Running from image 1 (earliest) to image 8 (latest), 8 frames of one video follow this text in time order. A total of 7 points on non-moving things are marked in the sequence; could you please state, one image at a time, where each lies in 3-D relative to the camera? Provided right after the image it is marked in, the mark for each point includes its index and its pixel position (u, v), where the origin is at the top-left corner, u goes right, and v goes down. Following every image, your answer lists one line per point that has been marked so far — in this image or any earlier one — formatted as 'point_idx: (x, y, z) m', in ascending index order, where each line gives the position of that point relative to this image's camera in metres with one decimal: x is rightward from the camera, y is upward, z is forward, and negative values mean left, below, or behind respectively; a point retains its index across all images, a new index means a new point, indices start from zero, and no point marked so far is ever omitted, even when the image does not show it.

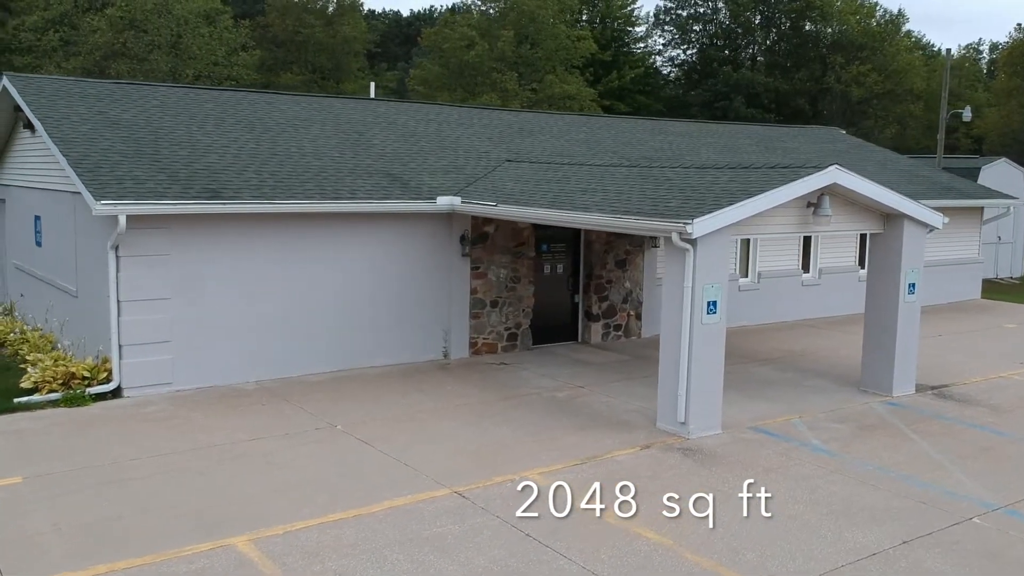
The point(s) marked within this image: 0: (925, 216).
0: (+4.3, +0.8, +10.3) m
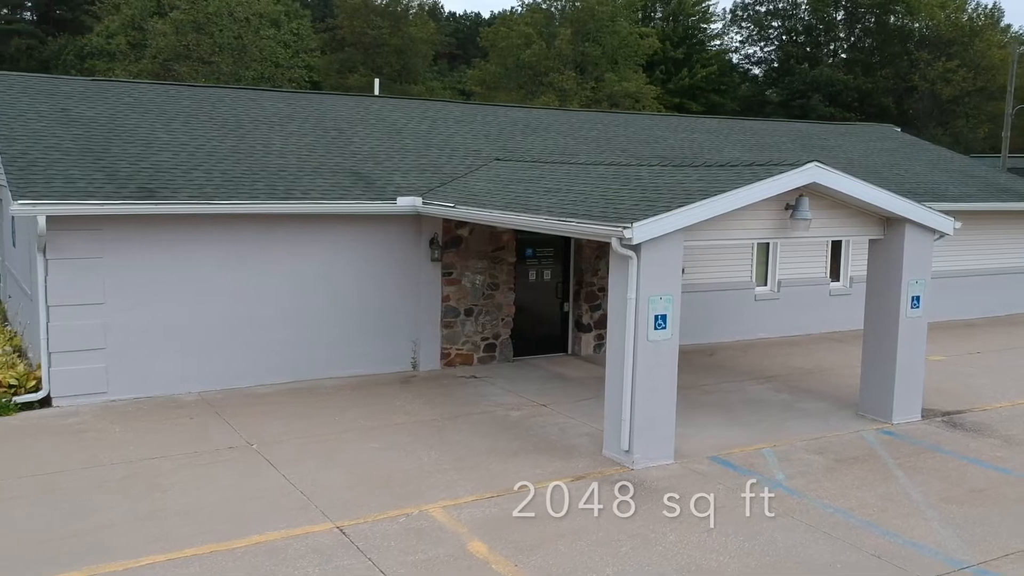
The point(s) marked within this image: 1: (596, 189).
0: (+3.8, +0.6, +9.1) m
1: (+0.8, +0.9, +9.3) m
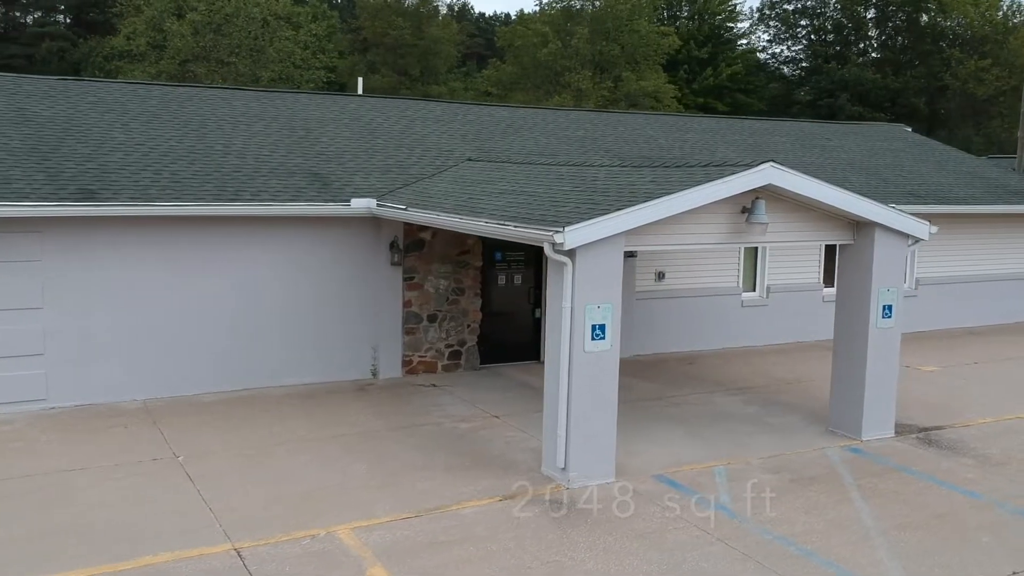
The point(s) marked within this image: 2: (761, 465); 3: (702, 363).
0: (+3.3, +0.6, +8.5) m
1: (+0.3, +0.9, +8.8) m
2: (+2.0, -1.4, +7.9) m
3: (+2.3, -0.9, +11.9) m
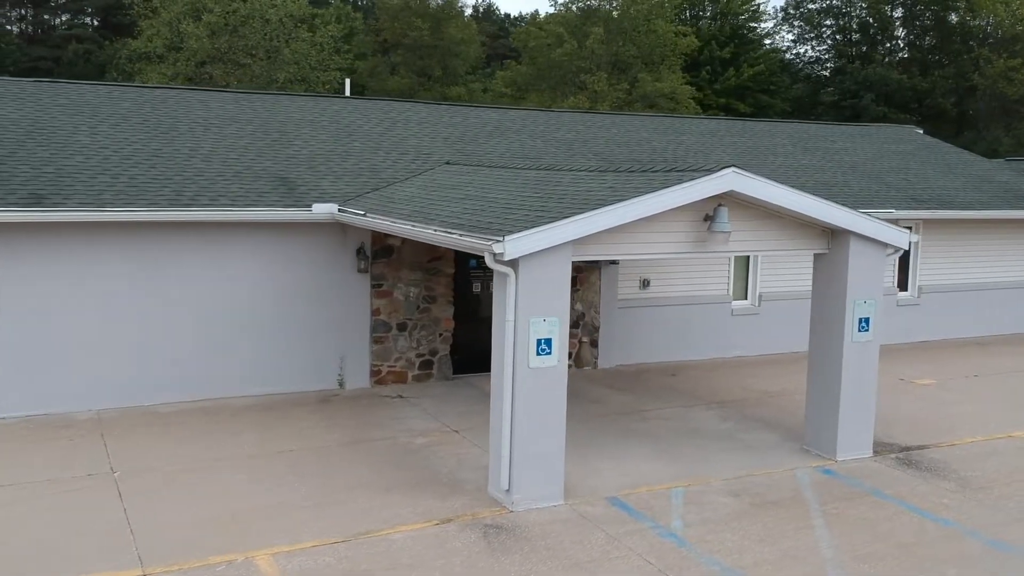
0: (+3.0, +0.5, +8.1) m
1: (0.0, +0.8, +8.4) m
2: (+1.6, -1.5, +7.5) m
3: (+2.0, -1.0, +11.5) m
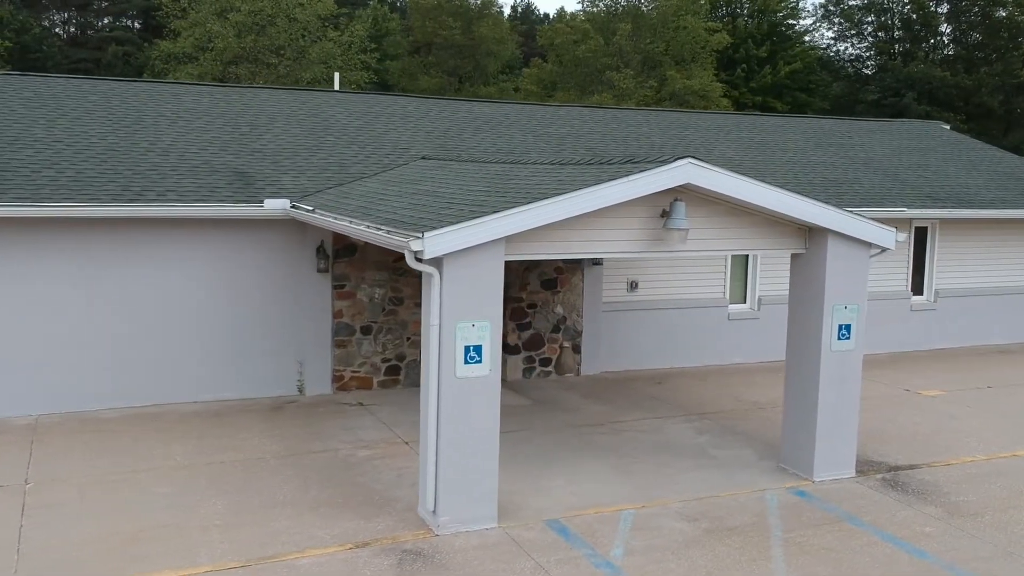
0: (+2.6, +0.4, +7.3) m
1: (-0.4, +0.8, +7.8) m
2: (+1.1, -1.5, +6.8) m
3: (+1.7, -1.0, +10.8) m
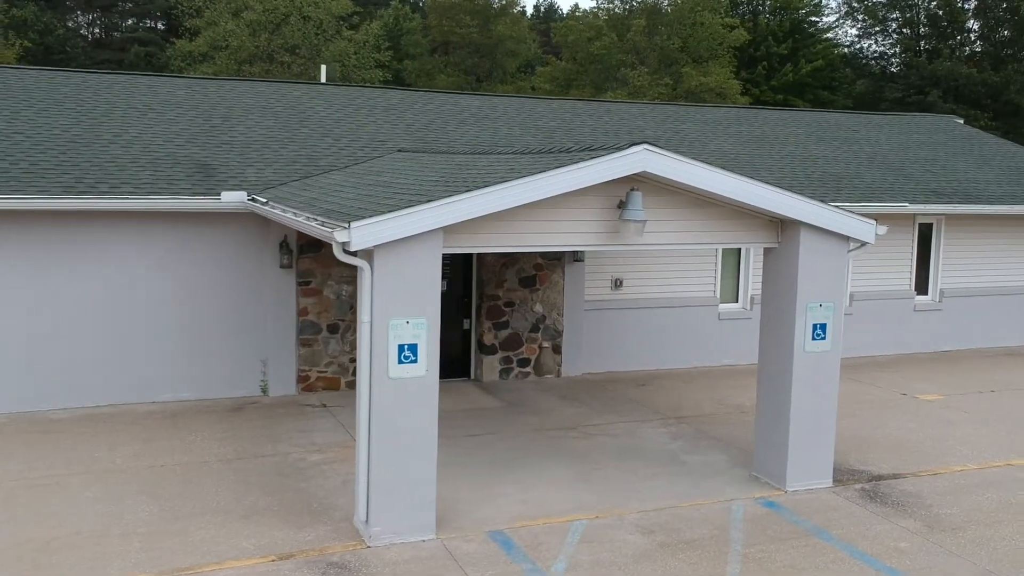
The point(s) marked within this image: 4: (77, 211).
0: (+2.2, +0.5, +6.8) m
1: (-0.8, +0.8, +7.4) m
2: (+0.8, -1.5, +6.4) m
3: (+1.5, -1.0, +10.3) m
4: (-3.9, +0.6, +8.6) m
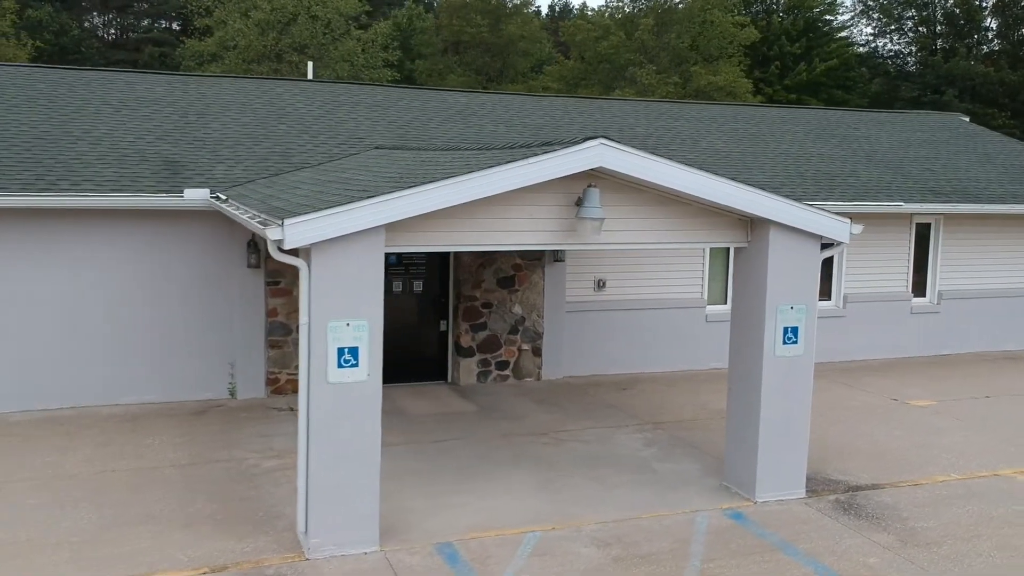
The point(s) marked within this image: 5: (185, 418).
0: (+1.9, +0.4, +6.5) m
1: (-1.0, +0.8, +7.2) m
2: (+0.5, -1.5, +6.1) m
3: (+1.3, -1.0, +10.0) m
4: (-4.2, +0.6, +8.4) m
5: (-2.8, -1.1, +8.6) m
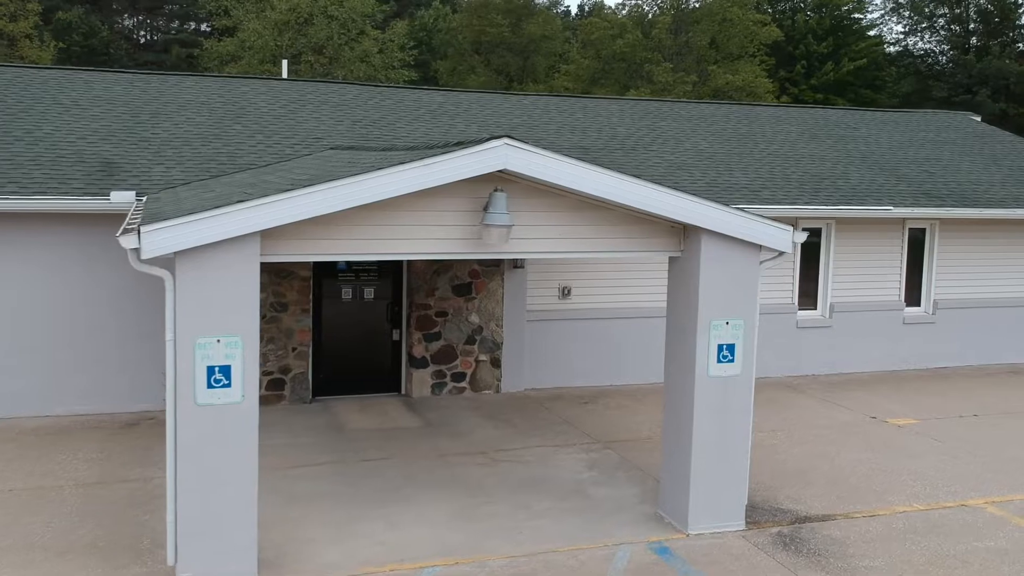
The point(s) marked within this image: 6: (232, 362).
0: (+1.4, +0.4, +5.9) m
1: (-1.6, +0.7, +6.7) m
2: (-0.1, -1.6, +5.6) m
3: (+0.8, -1.1, +9.5) m
4: (-4.6, +0.6, +8.1) m
5: (-3.3, -1.2, +8.2) m
6: (-1.4, -0.4, +5.1) m
